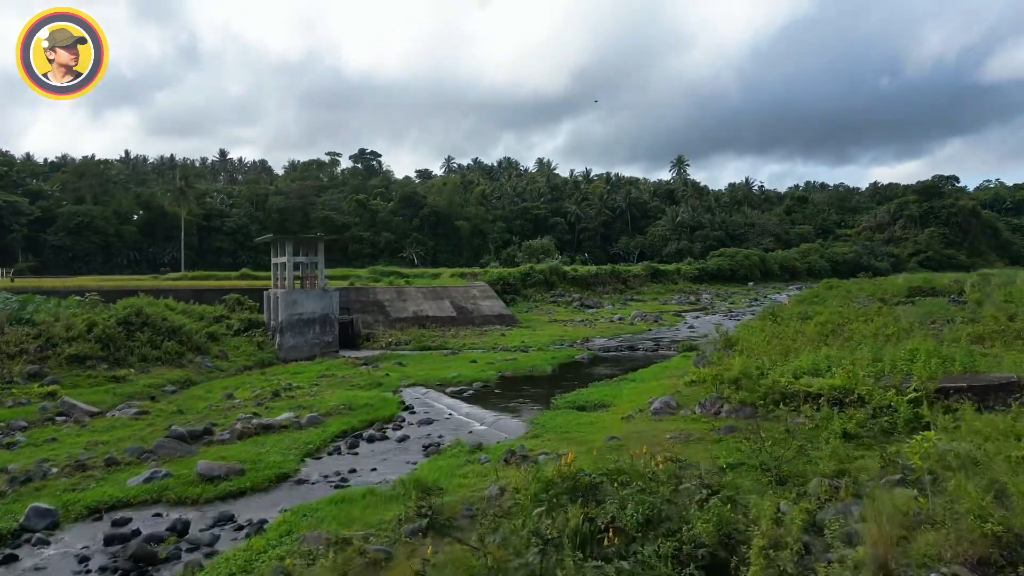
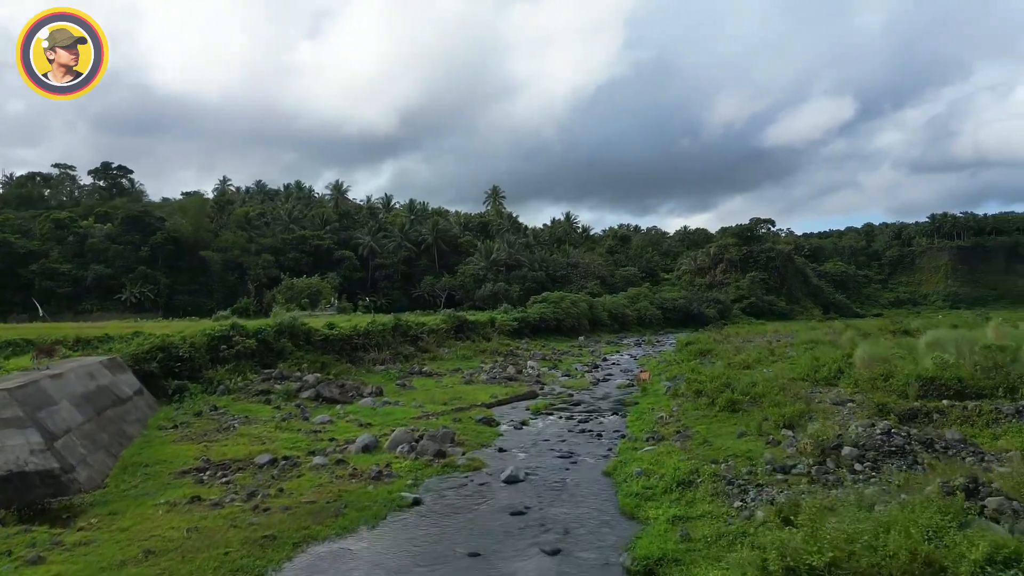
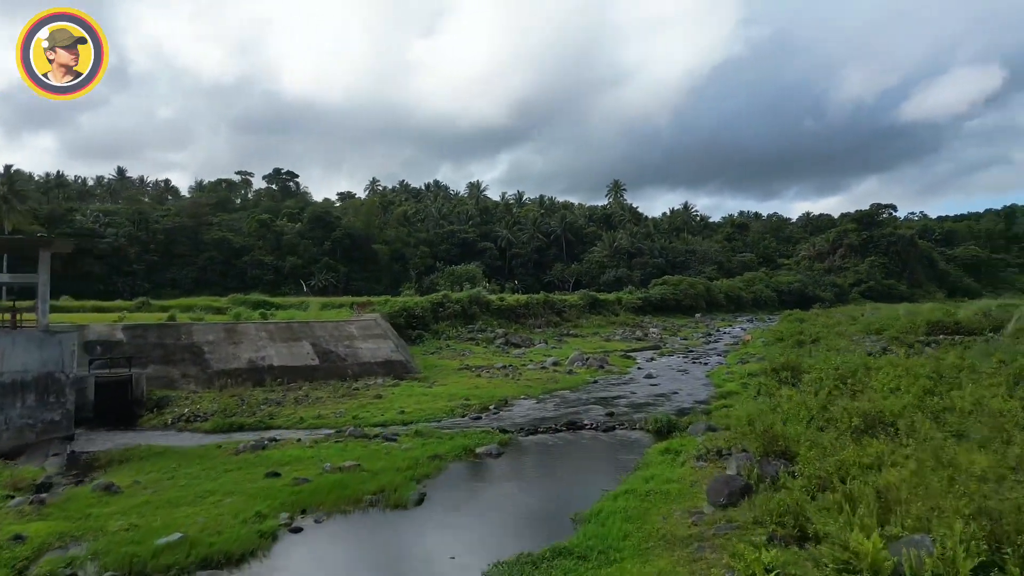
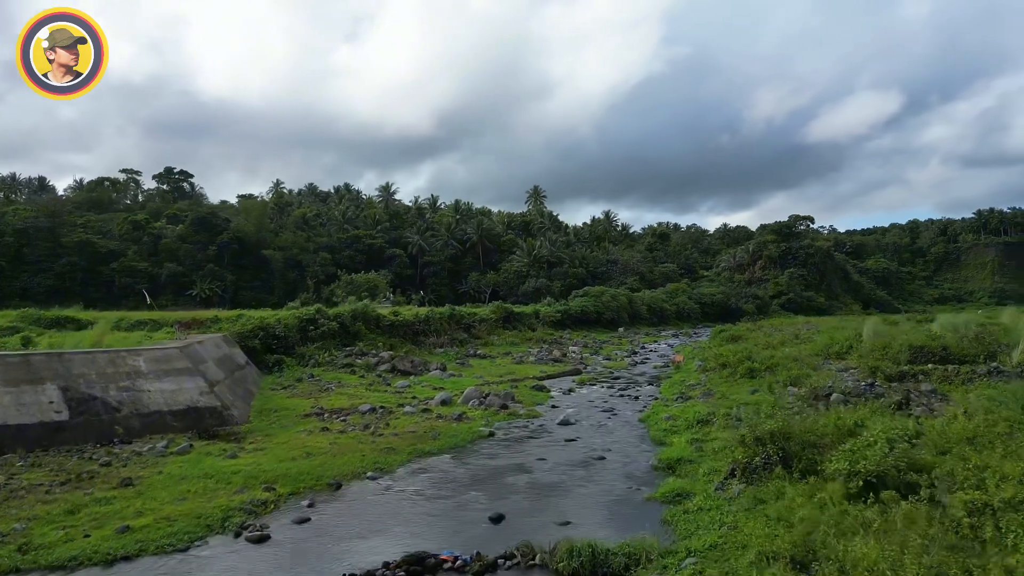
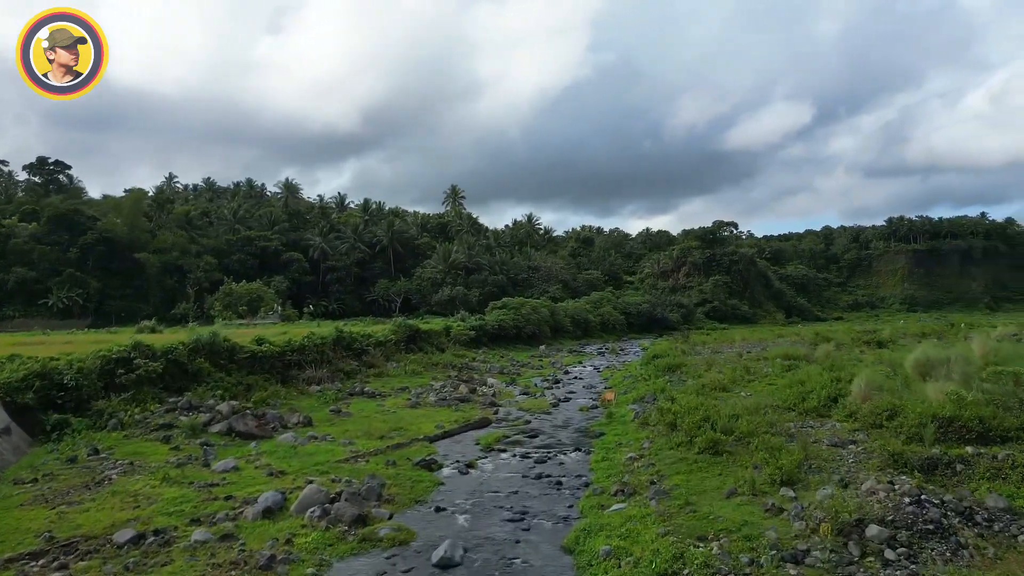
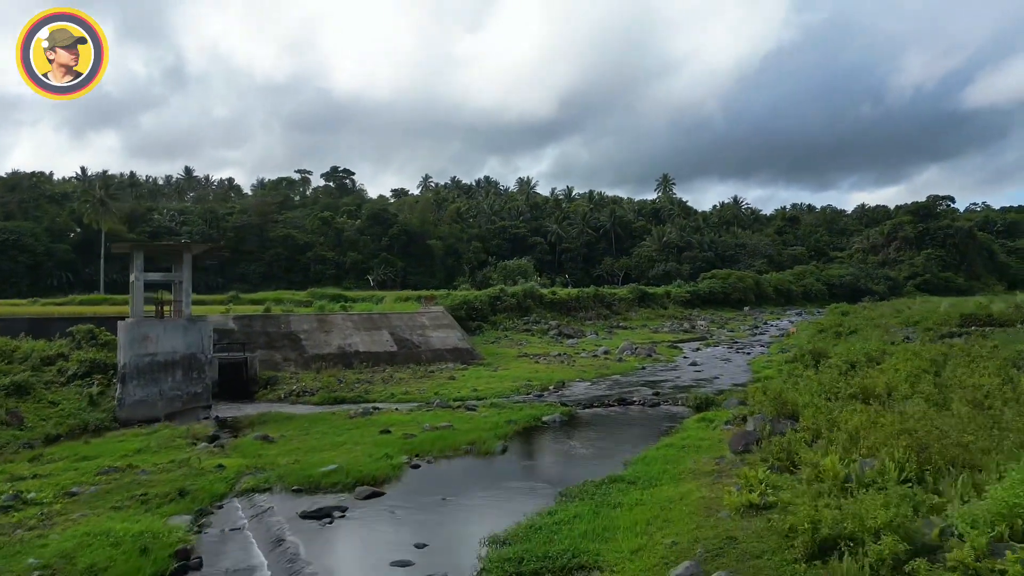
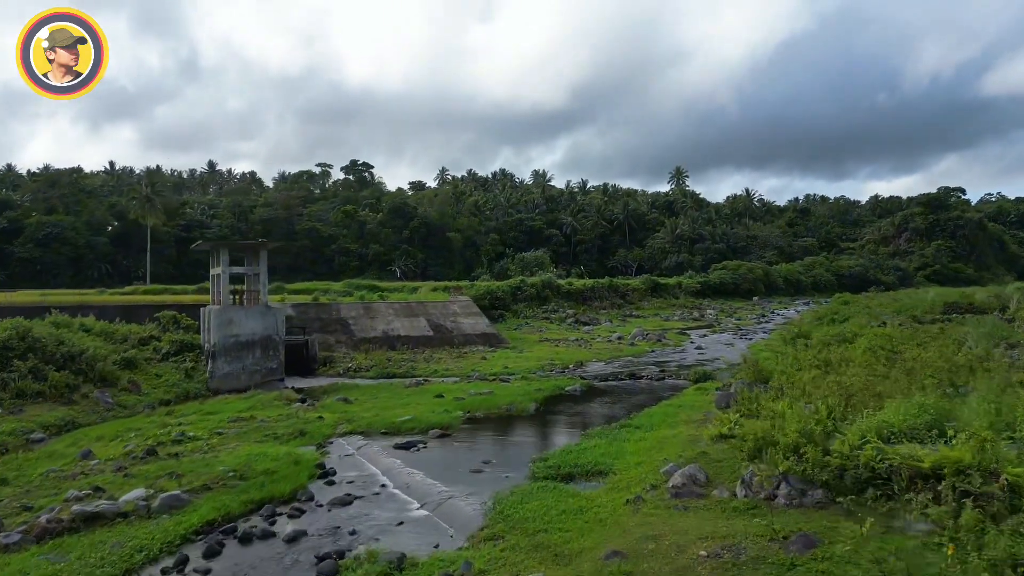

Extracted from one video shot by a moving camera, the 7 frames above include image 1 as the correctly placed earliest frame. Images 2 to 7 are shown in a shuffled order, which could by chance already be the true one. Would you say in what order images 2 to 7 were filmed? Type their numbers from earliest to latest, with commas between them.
7, 6, 3, 4, 2, 5
